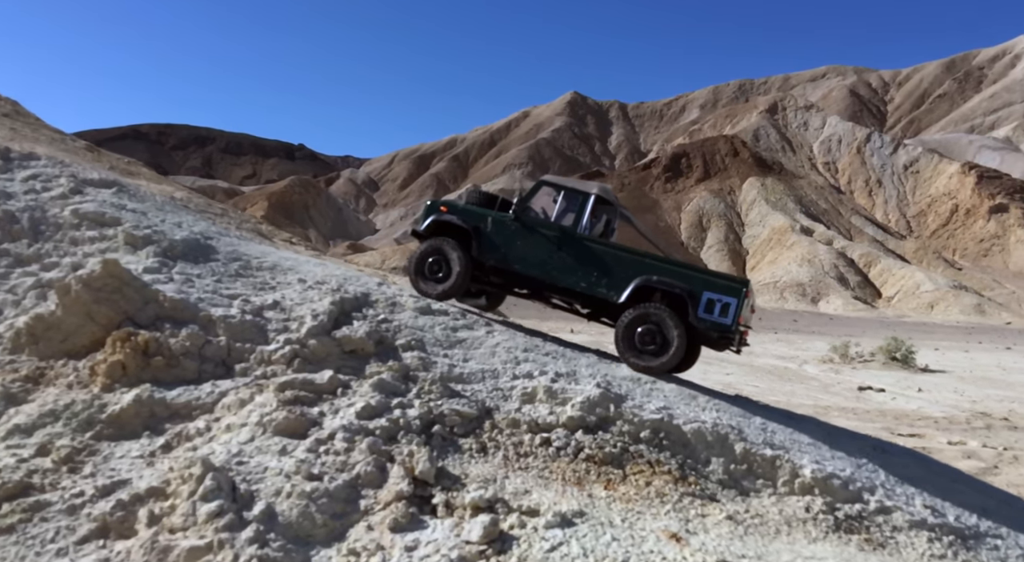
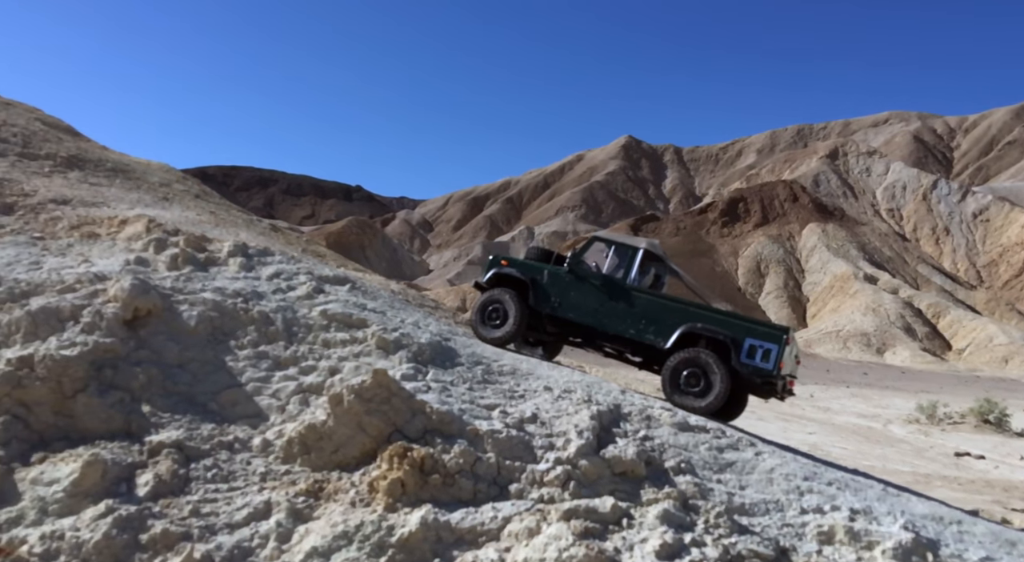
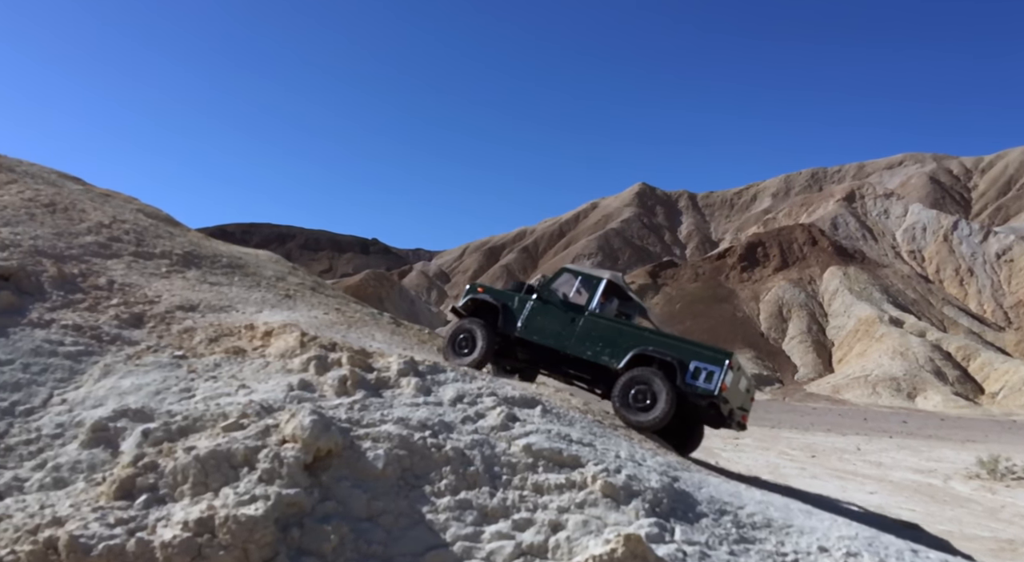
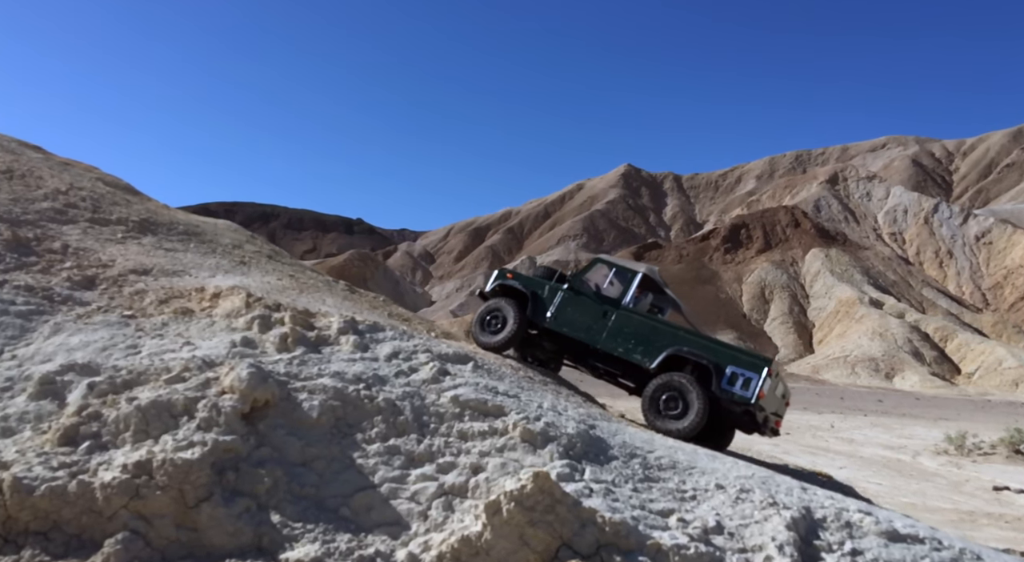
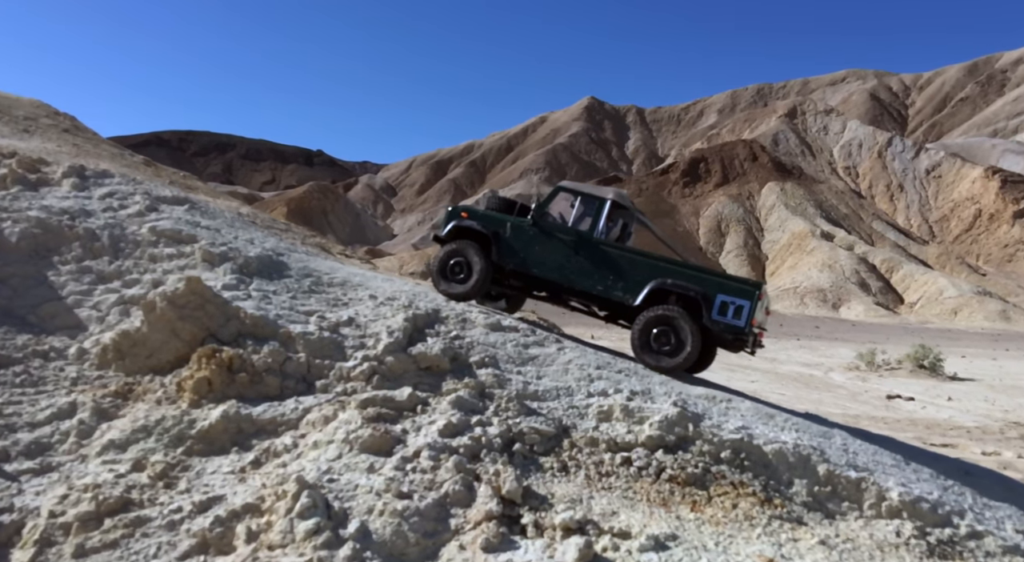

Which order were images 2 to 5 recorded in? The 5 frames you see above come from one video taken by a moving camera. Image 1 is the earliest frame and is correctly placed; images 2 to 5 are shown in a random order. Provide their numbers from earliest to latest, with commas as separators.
5, 2, 4, 3
